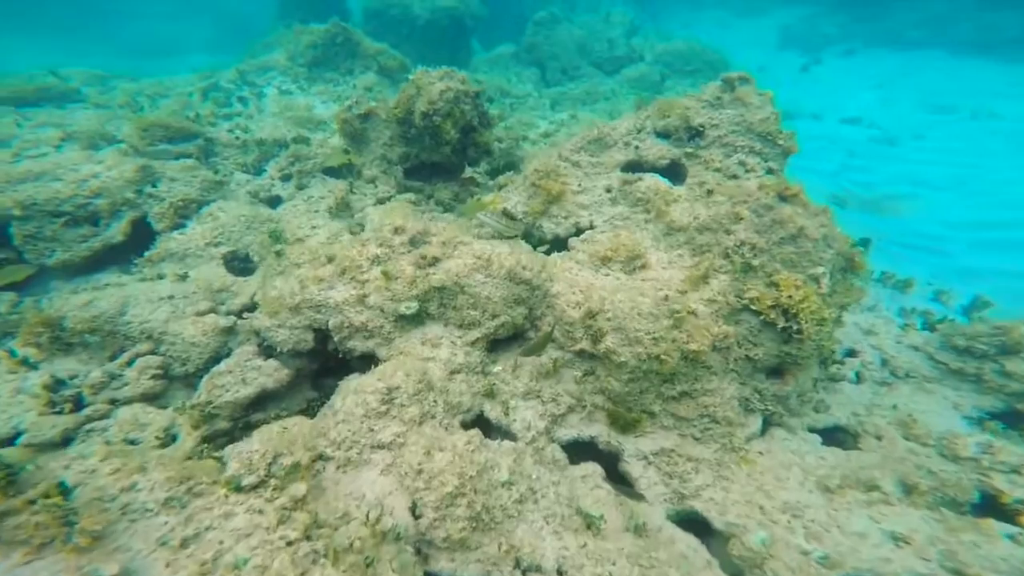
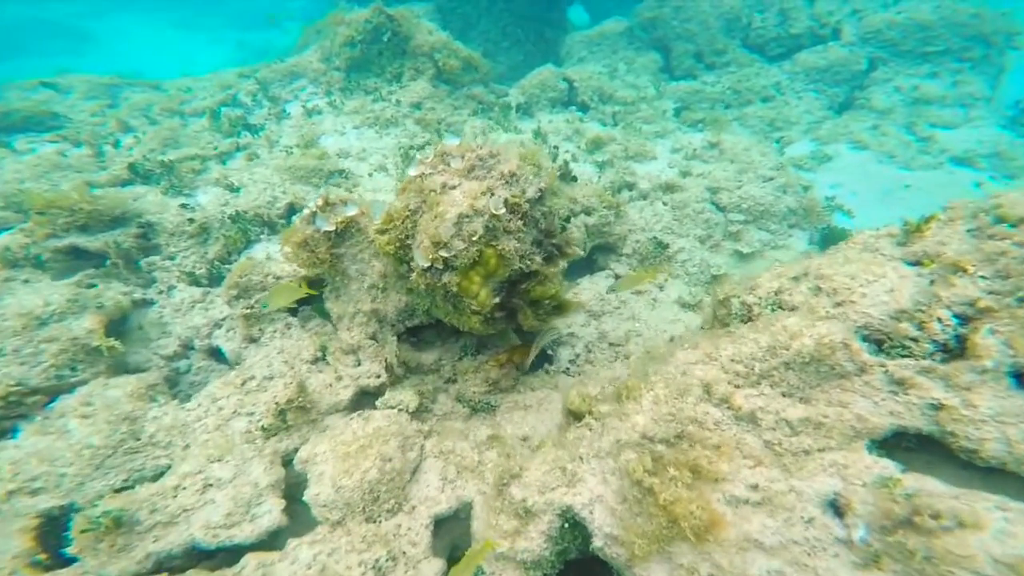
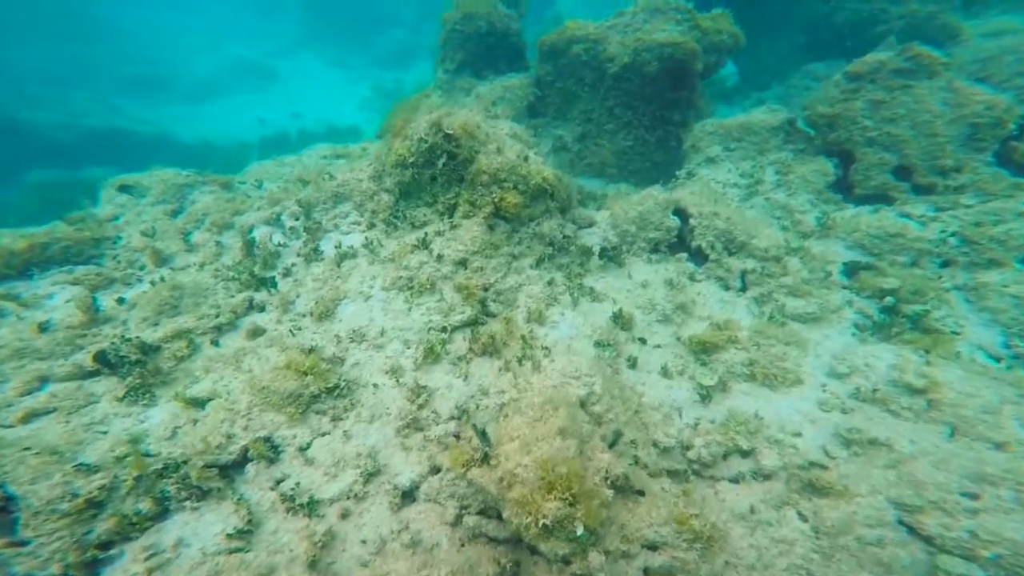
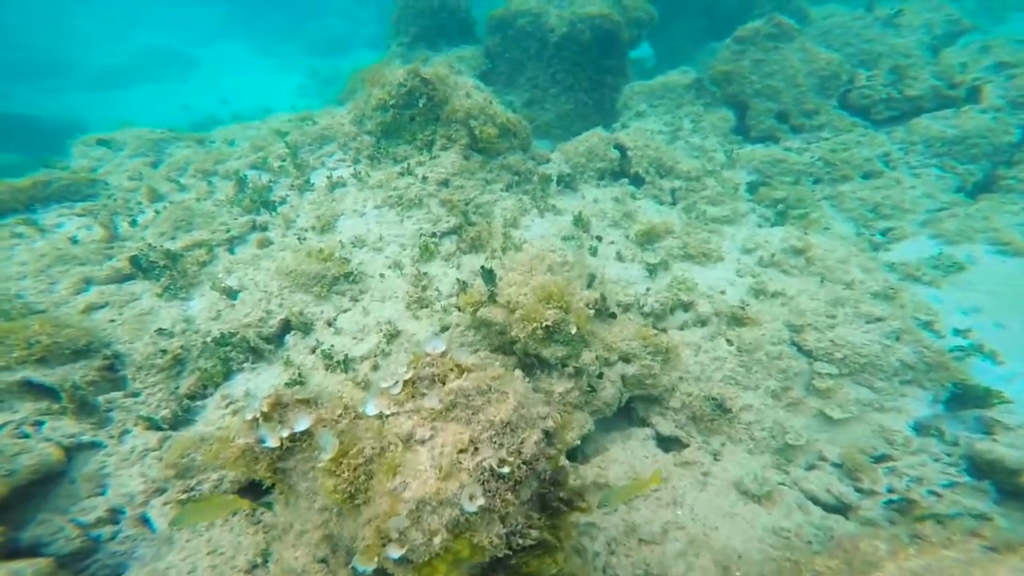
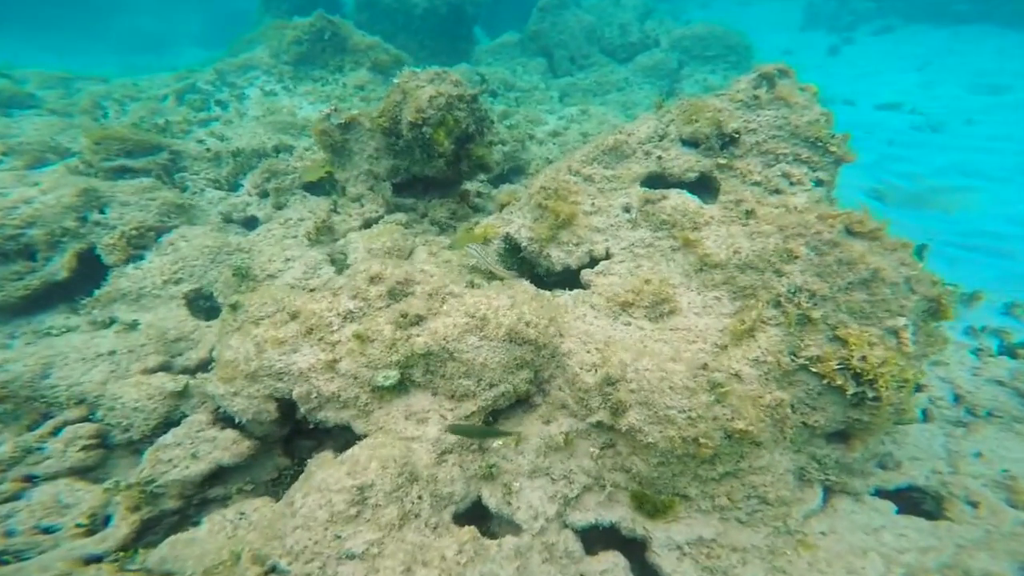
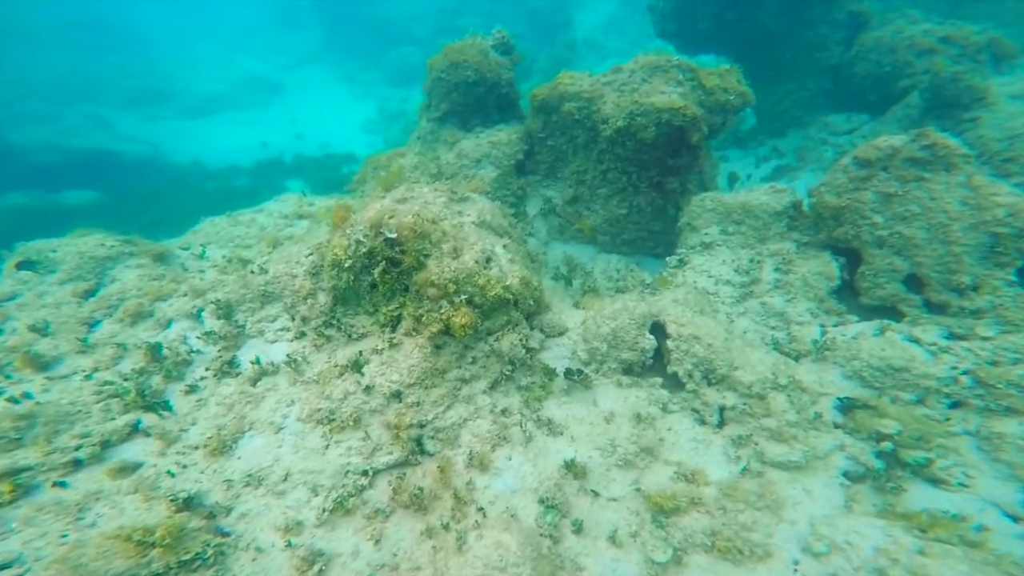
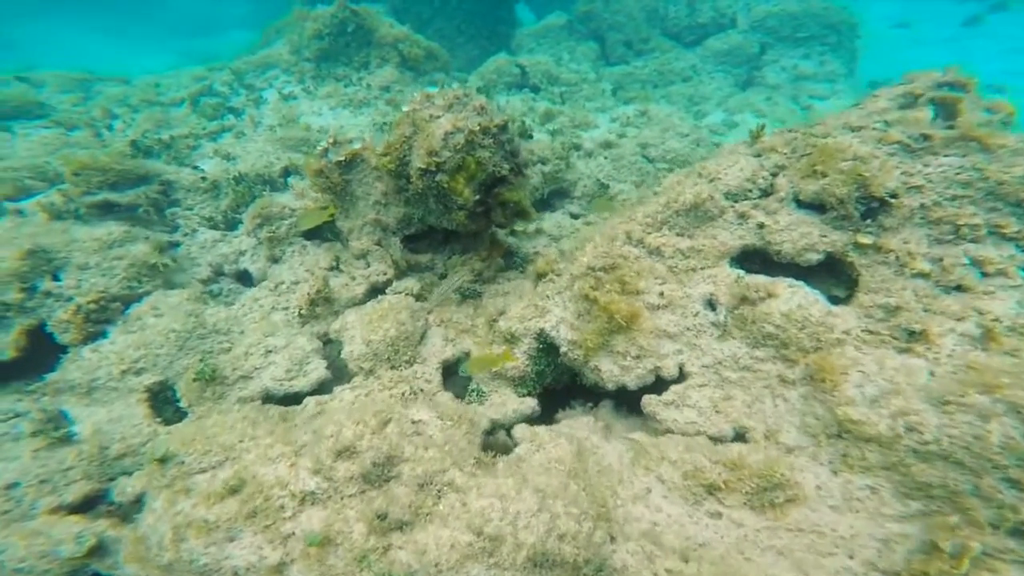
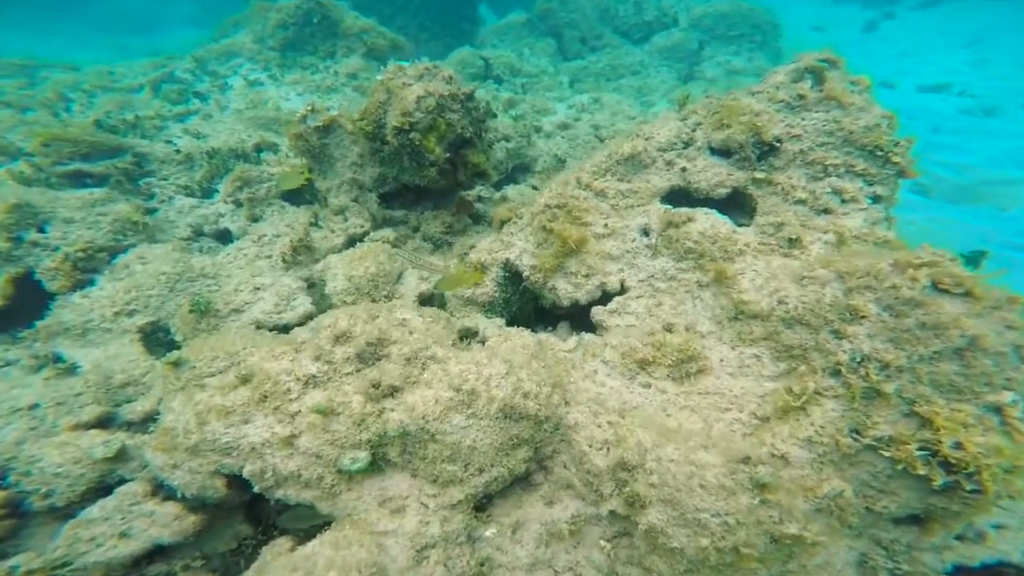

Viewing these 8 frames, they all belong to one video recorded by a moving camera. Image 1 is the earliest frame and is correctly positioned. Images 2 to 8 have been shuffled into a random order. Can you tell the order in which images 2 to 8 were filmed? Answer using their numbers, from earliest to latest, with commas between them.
5, 8, 7, 2, 4, 3, 6
